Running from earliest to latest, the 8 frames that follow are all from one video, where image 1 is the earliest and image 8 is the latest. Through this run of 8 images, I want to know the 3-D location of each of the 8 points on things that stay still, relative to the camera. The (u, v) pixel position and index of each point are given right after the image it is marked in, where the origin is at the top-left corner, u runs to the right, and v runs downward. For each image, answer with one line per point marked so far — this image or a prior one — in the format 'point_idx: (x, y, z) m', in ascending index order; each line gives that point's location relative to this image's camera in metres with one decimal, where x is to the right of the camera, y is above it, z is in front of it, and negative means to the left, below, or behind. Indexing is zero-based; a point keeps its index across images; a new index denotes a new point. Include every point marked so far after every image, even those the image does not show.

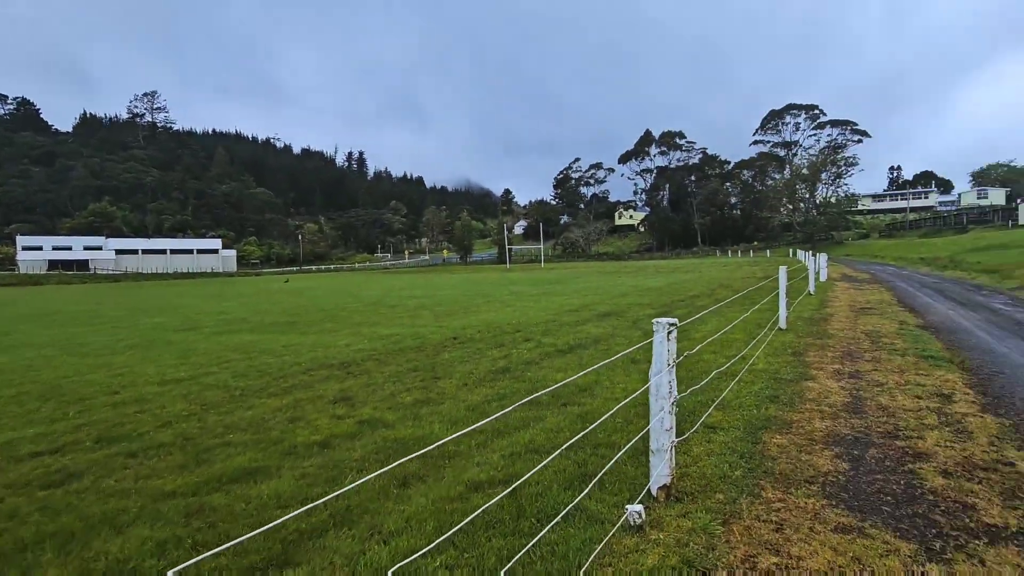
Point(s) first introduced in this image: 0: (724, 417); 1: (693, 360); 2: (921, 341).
0: (+1.7, -1.1, +5.1) m
1: (+2.3, -0.9, +7.6) m
2: (+5.9, -0.8, +8.9) m
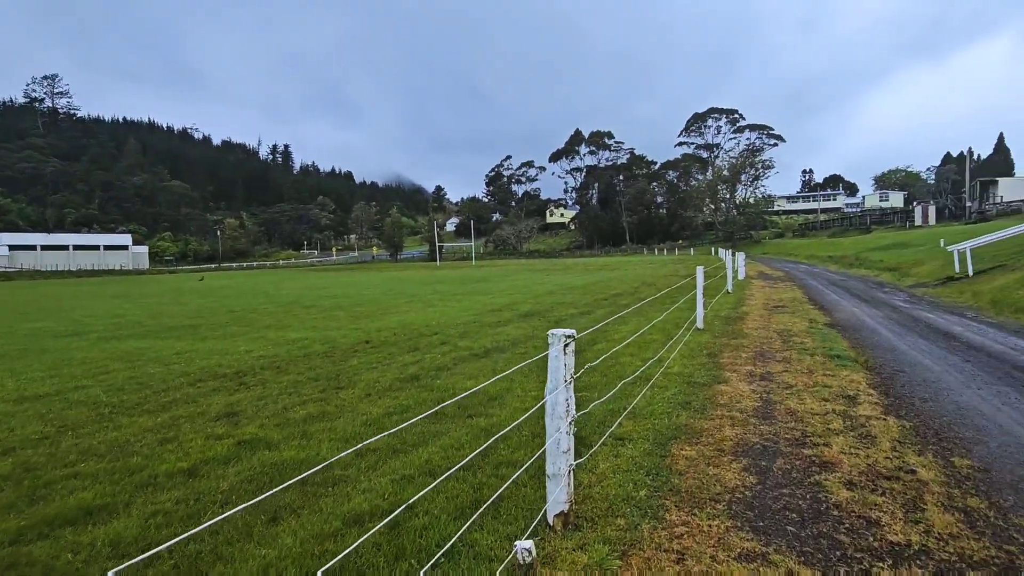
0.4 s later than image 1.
0: (+1.0, -1.1, +4.8) m
1: (+1.2, -0.9, +7.4) m
2: (+4.7, -0.8, +9.1) m
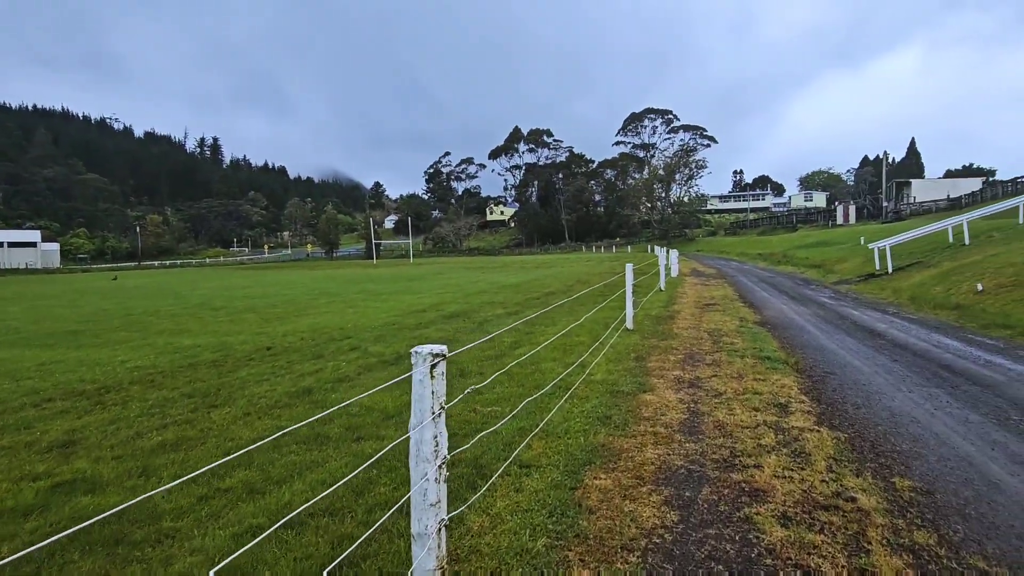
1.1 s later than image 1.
0: (+0.2, -1.1, +4.2) m
1: (+0.2, -0.9, +6.8) m
2: (+3.5, -0.7, +8.7) m
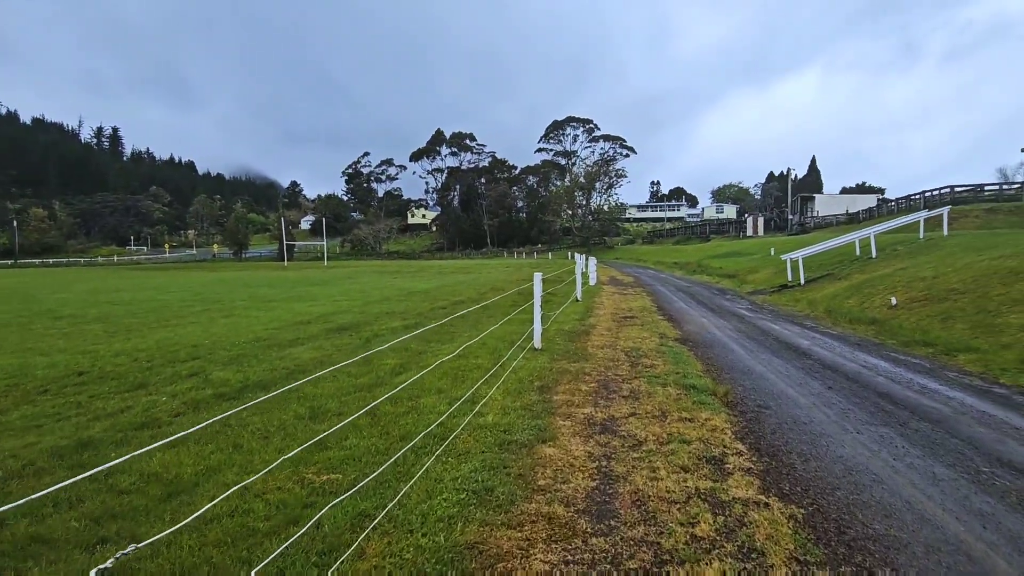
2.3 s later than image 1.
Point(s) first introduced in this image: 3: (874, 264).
0: (-0.6, -1.2, +2.7) m
1: (-0.9, -1.0, +5.3) m
2: (+2.1, -0.9, +7.7) m
3: (+10.9, +0.7, +18.4) m
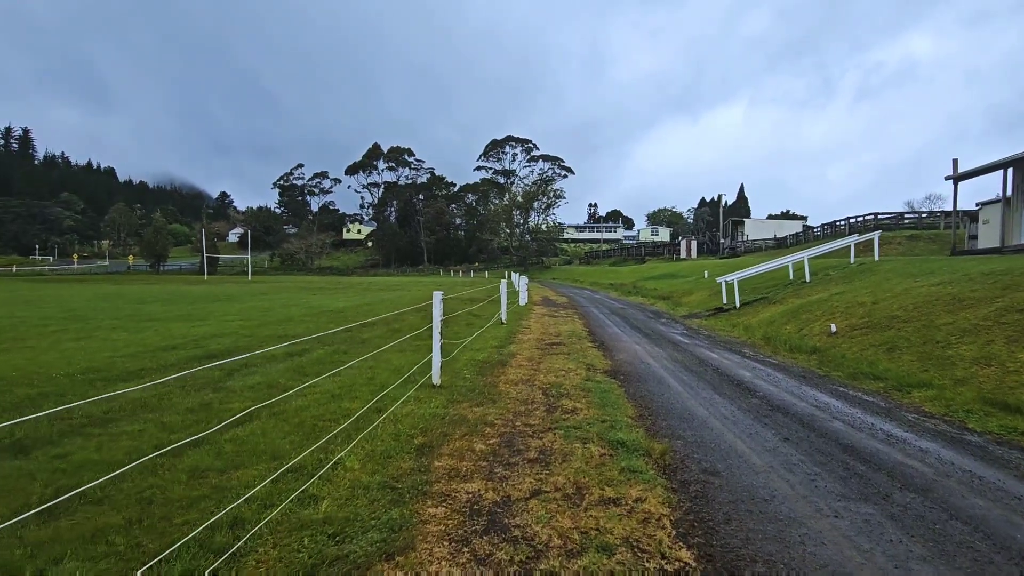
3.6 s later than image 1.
0: (-1.2, -1.3, +1.1) m
1: (-1.8, -1.2, +3.6) m
2: (+1.0, -1.2, +6.3) m
3: (+8.7, 0.0, +17.9) m
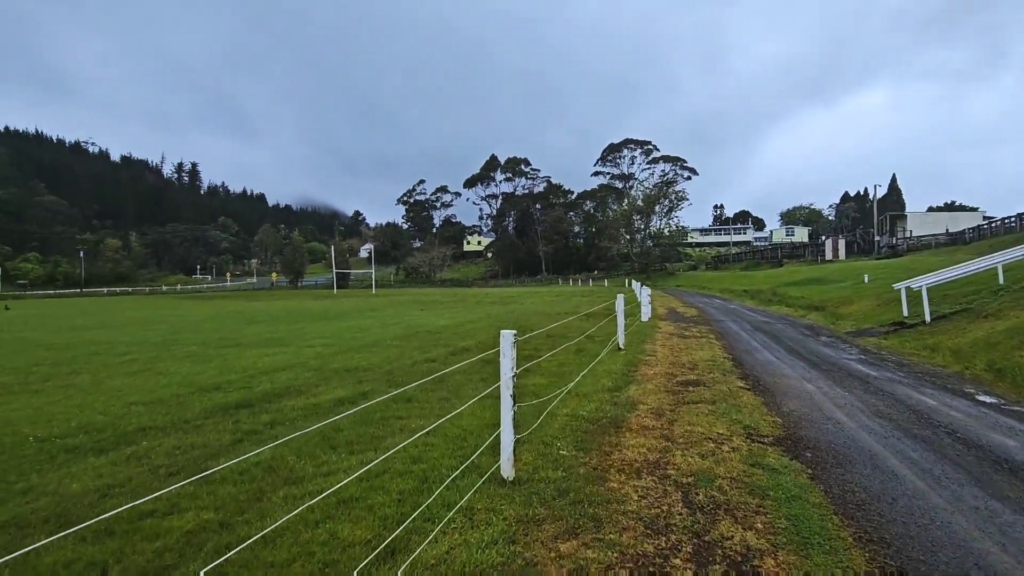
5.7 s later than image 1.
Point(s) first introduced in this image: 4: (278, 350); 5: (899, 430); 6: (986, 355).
0: (-1.5, -1.5, -1.3) m
1: (-1.6, -1.4, +1.3) m
2: (+1.7, -1.4, +3.4) m
3: (+11.5, -0.2, +13.3) m
4: (-4.8, -1.3, +12.7) m
5: (+4.0, -1.4, +6.3) m
6: (+8.4, -1.2, +10.8) m
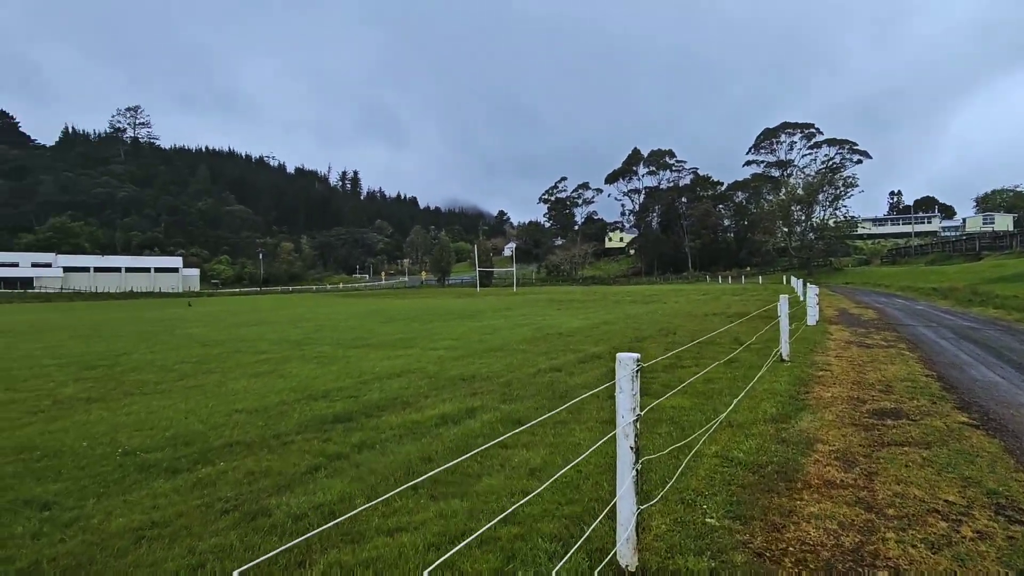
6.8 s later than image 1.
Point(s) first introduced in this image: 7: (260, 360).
0: (-2.2, -1.5, -2.1) m
1: (-1.7, -1.5, +0.5) m
2: (+2.0, -1.4, +1.7) m
3: (+13.8, -0.2, +9.1) m
4: (-2.2, -1.3, +12.3) m
5: (+4.9, -1.5, +4.0) m
6: (+10.2, -1.2, +7.4) m
7: (-4.7, -1.3, +11.6) m
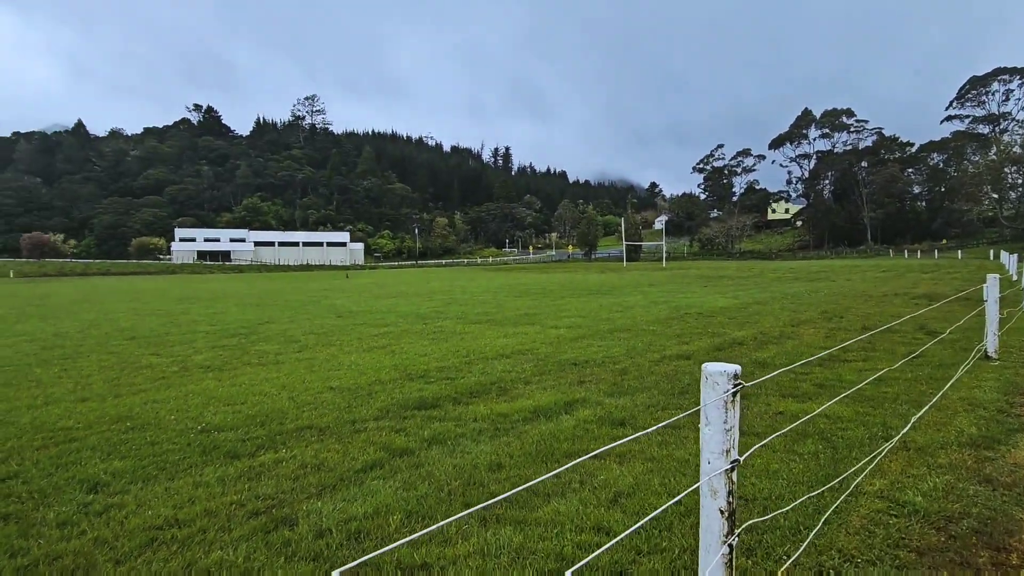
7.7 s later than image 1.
0: (-3.2, -1.6, -2.3) m
1: (-2.1, -1.4, +0.1) m
2: (+1.7, -1.4, +0.4) m
3: (+15.0, 0.0, +4.6) m
4: (+0.2, -0.8, +11.6) m
5: (+5.1, -1.4, +1.9) m
6: (+11.1, -1.1, +3.9) m
7: (-2.4, -0.8, +11.5) m
